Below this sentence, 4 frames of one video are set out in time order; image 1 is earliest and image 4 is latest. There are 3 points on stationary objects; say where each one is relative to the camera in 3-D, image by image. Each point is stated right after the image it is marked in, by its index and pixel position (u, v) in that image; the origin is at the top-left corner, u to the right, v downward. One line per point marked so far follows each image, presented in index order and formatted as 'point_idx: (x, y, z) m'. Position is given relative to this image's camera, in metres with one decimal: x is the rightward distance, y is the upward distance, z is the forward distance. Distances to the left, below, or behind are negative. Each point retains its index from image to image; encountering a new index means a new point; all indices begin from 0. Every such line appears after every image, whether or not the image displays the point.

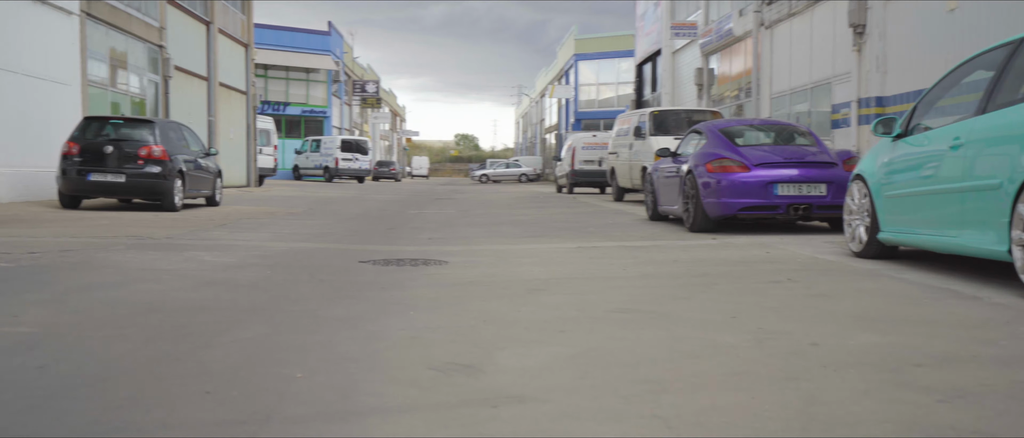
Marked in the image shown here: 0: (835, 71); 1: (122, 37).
0: (+6.0, +2.8, +18.4) m
1: (-7.7, +3.6, +19.8) m
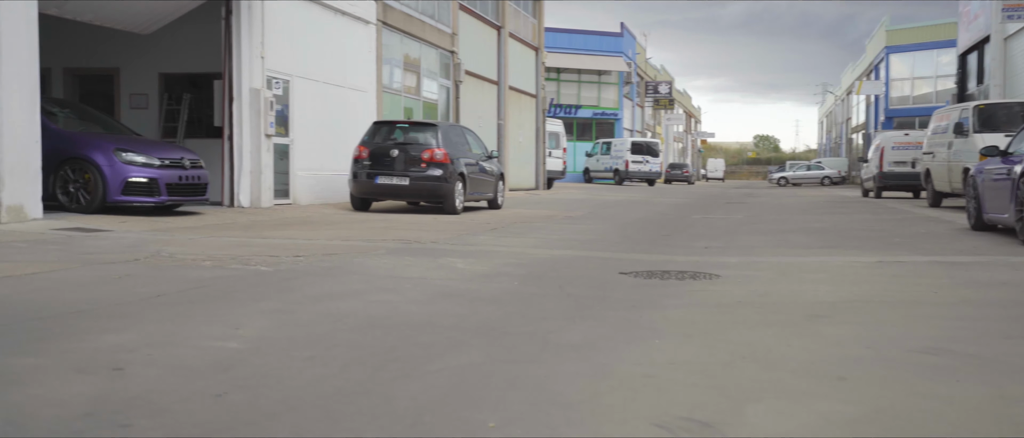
0: (+10.7, +2.6, +15.1) m
1: (-2.0, +3.6, +20.4) m
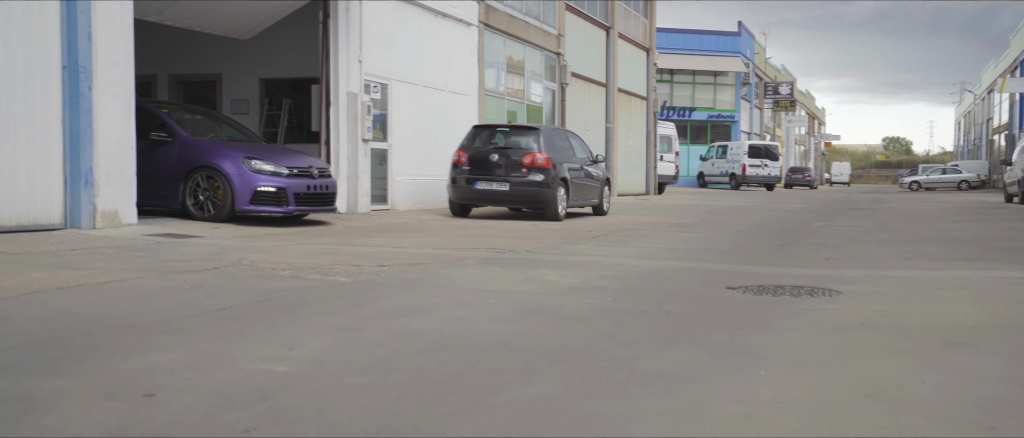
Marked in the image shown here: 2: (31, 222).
0: (+12.2, +2.5, +13.3) m
1: (+0.2, +3.5, +20.0) m
2: (-4.4, 0.0, +9.2) m
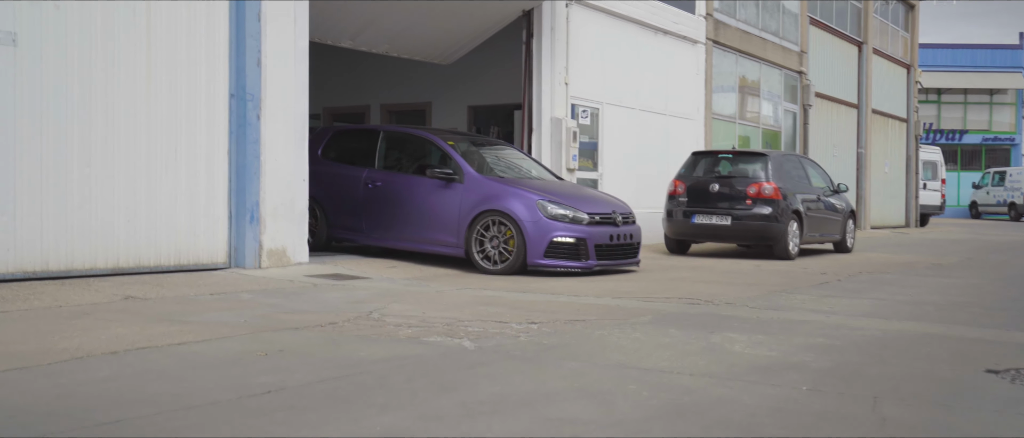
0: (+14.4, +2.0, +8.6) m
1: (+4.4, +2.8, +18.1) m
2: (-2.8, -0.4, +8.7) m
